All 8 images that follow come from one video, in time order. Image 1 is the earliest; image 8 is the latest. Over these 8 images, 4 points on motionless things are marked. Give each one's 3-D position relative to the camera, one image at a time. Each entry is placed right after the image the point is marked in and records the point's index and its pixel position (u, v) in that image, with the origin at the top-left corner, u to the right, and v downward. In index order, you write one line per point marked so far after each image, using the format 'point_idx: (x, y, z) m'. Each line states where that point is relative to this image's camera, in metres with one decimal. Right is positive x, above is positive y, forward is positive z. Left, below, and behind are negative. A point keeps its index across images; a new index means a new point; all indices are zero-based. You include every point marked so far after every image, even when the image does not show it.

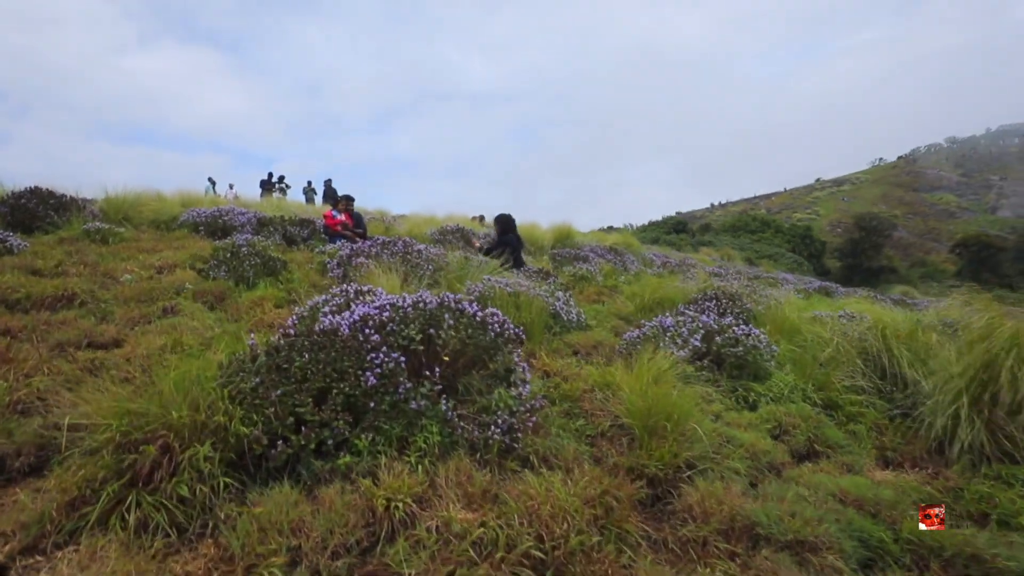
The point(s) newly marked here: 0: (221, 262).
0: (-4.9, +0.4, +7.3) m
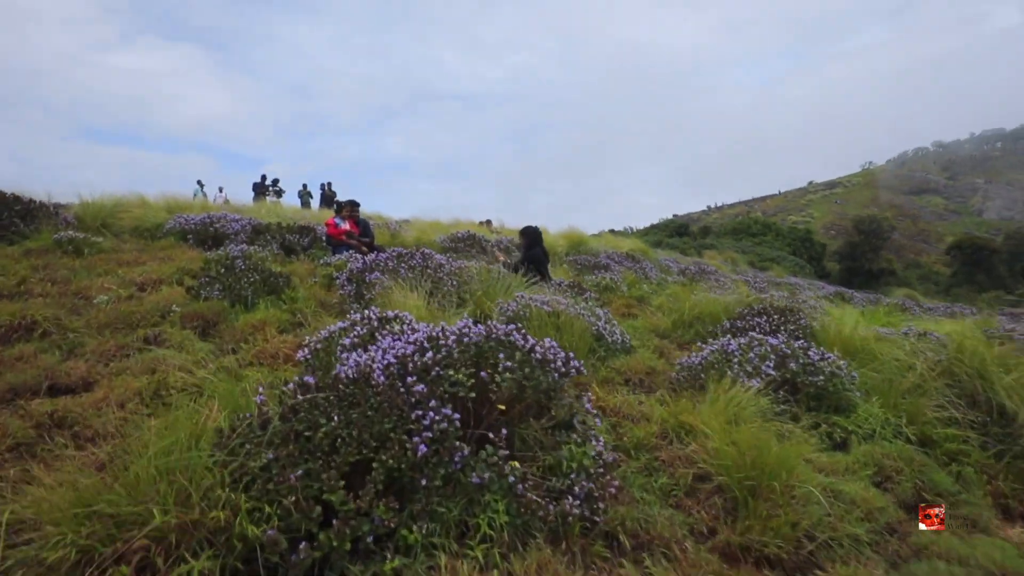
0: (-4.5, +0.1, +6.5) m
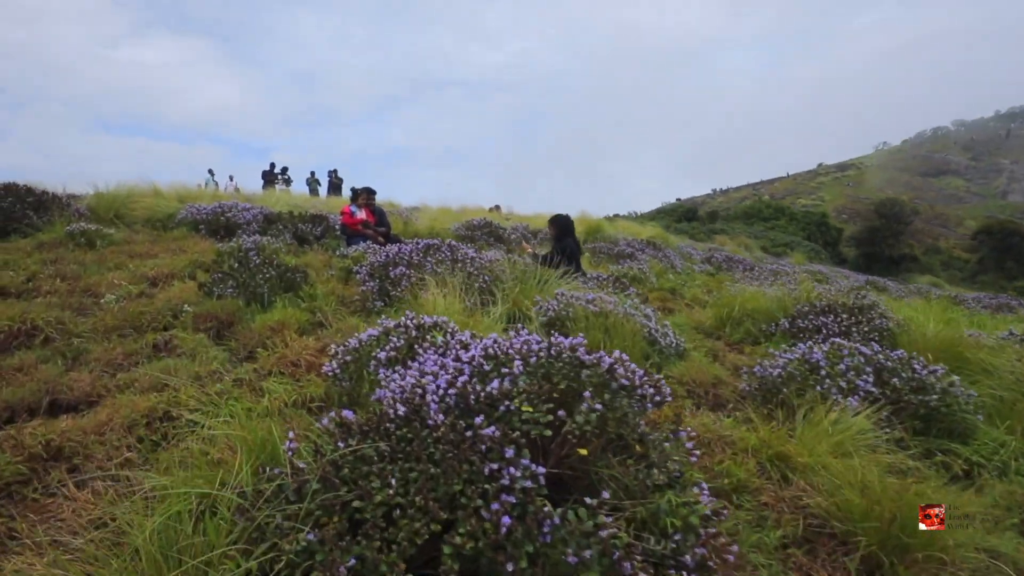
0: (-3.9, +0.2, +6.0) m
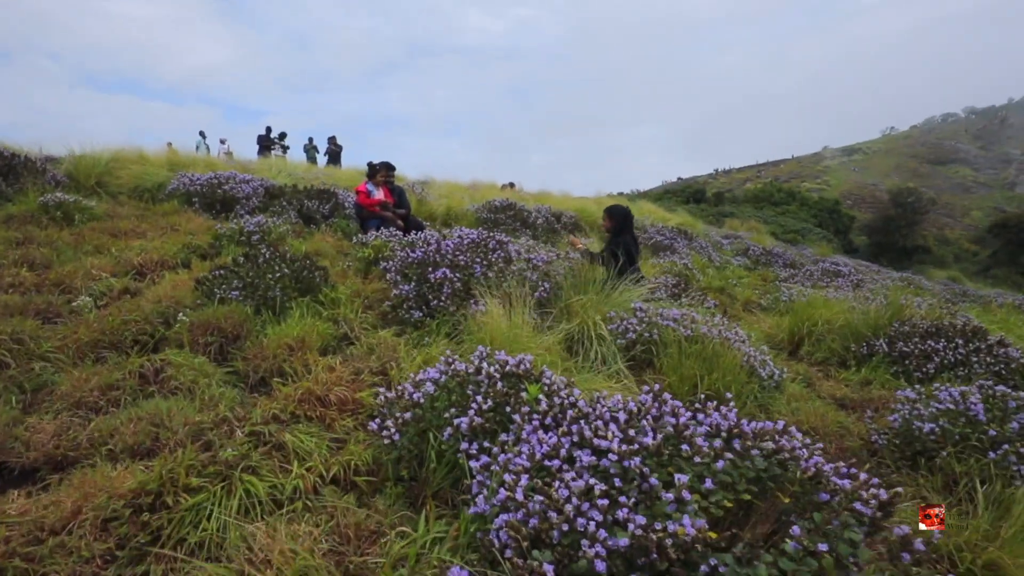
0: (-3.2, +0.2, +4.9) m
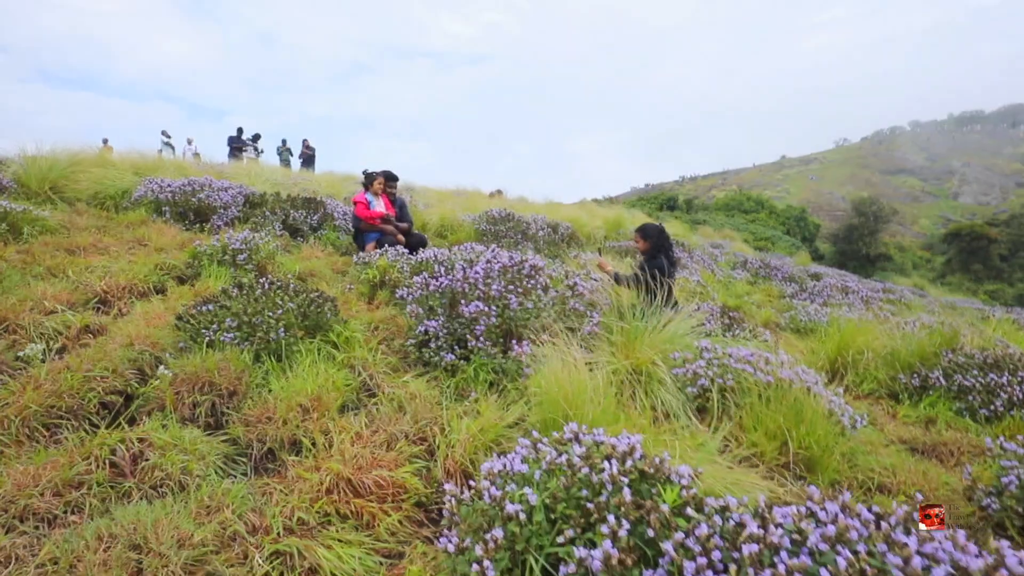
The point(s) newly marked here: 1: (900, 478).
0: (-2.8, -0.2, +4.1) m
1: (+3.1, -1.5, +3.6) m
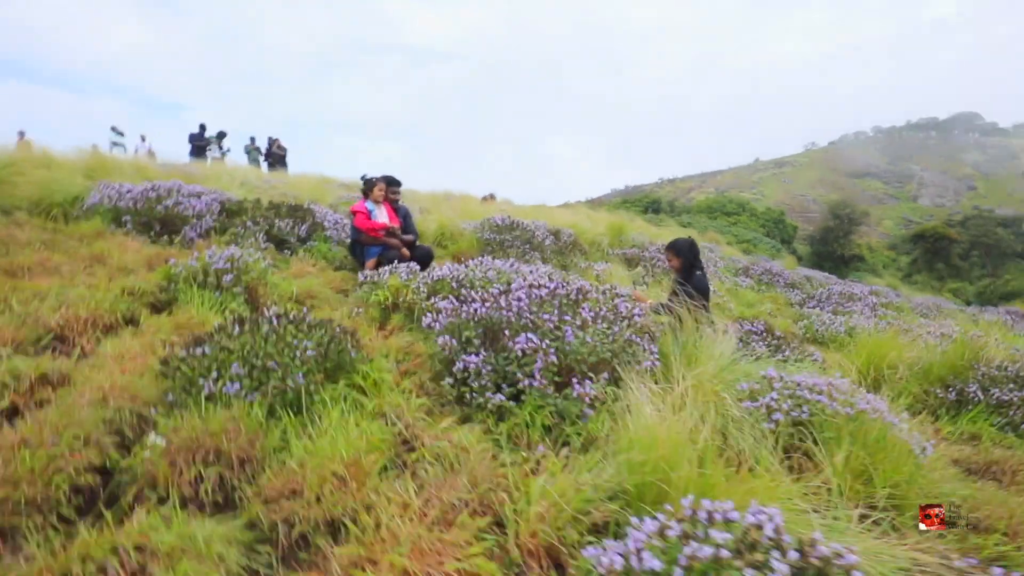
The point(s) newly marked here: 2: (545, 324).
0: (-2.3, -0.5, +3.5) m
1: (+3.6, -1.8, +3.2) m
2: (+0.3, -0.3, +4.0) m
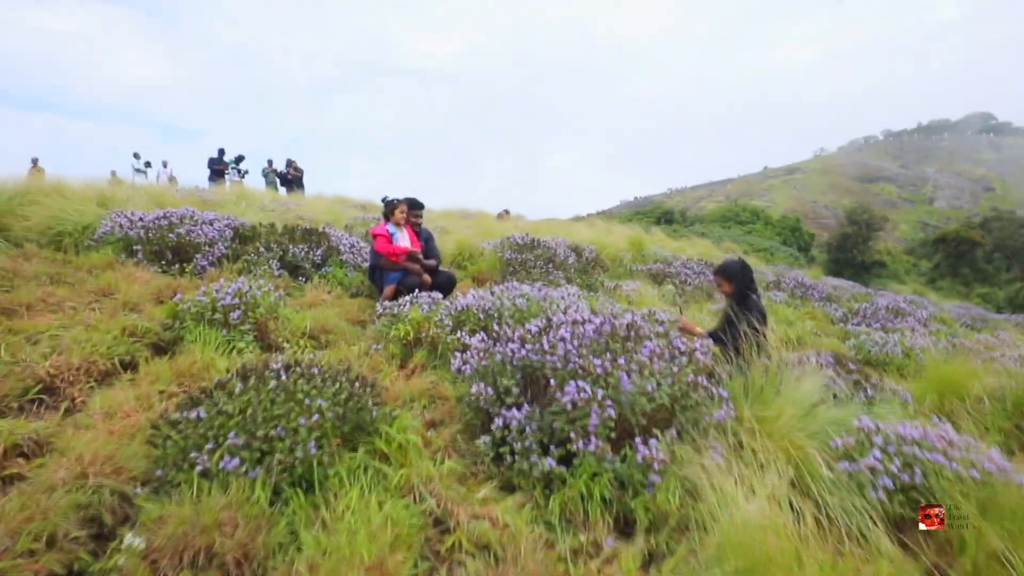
0: (-2.0, -0.8, +2.9) m
1: (+4.0, -2.0, +2.5) m
2: (+0.6, -0.6, +3.4) m
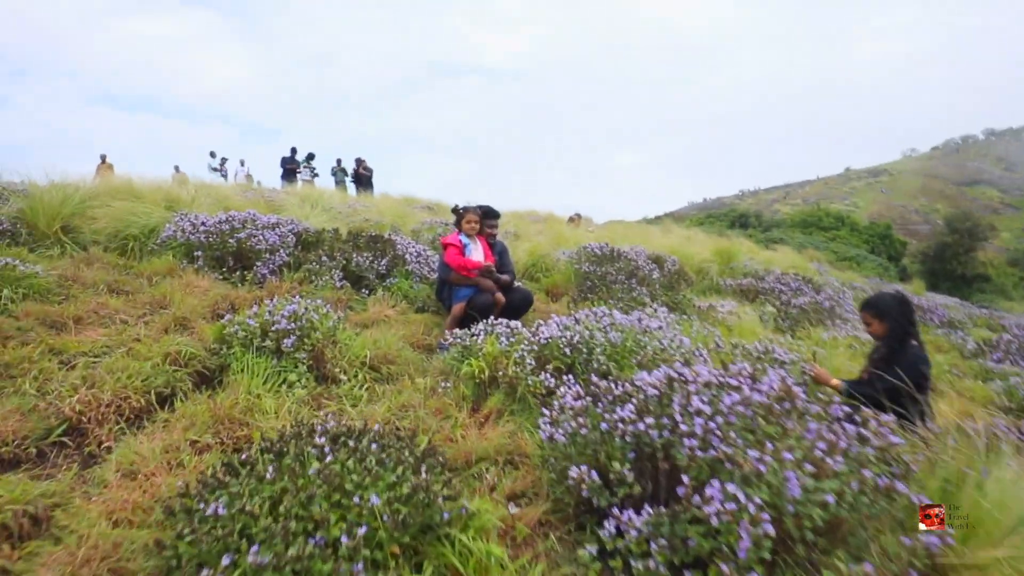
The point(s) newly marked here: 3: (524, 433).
0: (-1.3, -1.0, +2.2) m
1: (+4.5, -2.4, +1.0) m
2: (+1.3, -1.0, +2.3) m
3: (+0.1, -1.2, +3.5) m
